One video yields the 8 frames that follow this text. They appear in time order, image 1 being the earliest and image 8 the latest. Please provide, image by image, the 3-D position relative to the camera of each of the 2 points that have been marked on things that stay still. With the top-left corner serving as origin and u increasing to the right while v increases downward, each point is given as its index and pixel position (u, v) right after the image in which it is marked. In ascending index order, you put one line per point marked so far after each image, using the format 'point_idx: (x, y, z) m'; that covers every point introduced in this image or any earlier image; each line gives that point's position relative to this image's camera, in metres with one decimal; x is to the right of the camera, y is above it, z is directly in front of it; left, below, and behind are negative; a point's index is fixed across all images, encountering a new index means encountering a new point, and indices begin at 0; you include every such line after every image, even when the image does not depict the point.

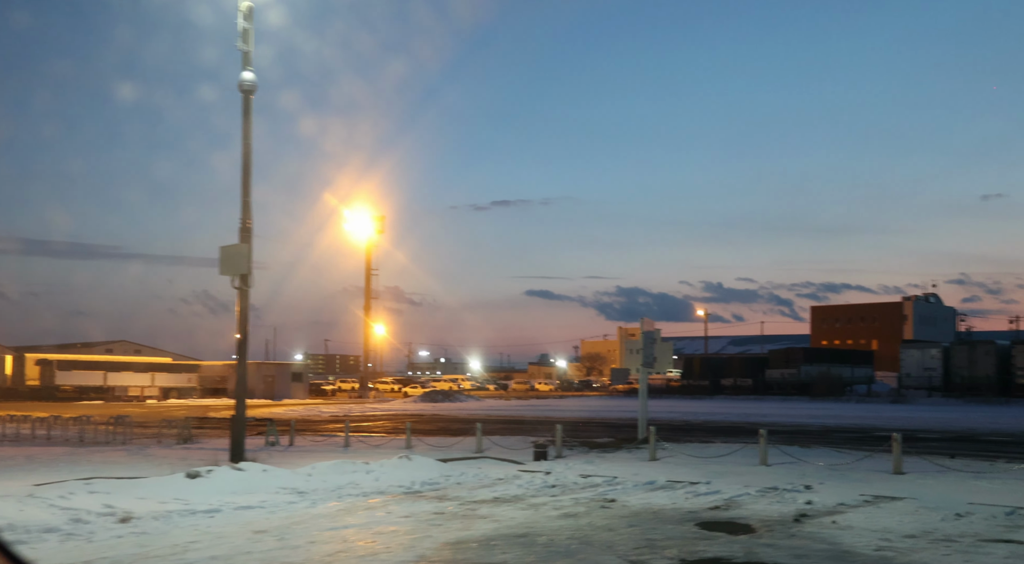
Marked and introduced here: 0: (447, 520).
0: (-0.9, -3.4, +13.2) m
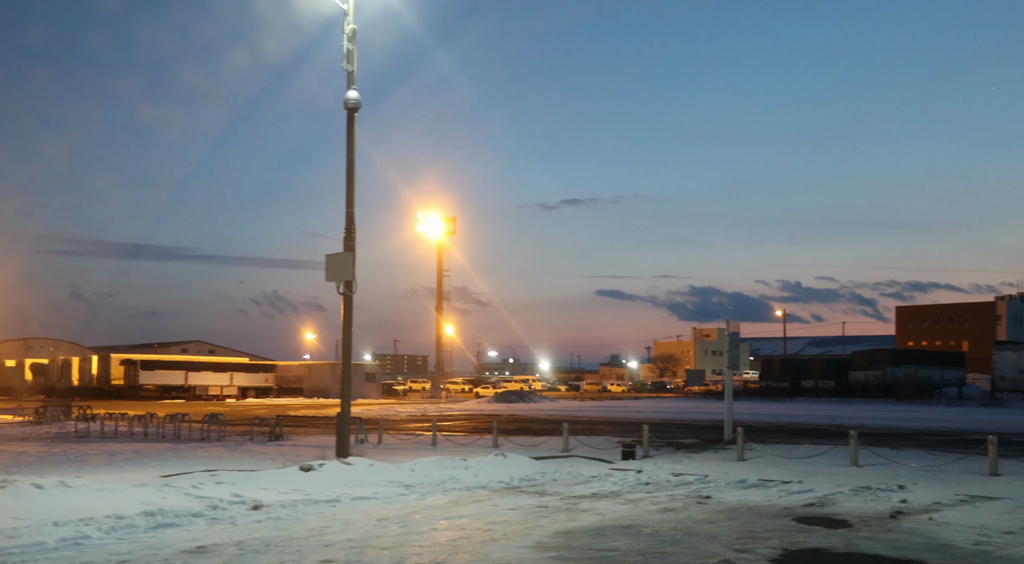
0: (+0.6, -3.5, +14.0) m
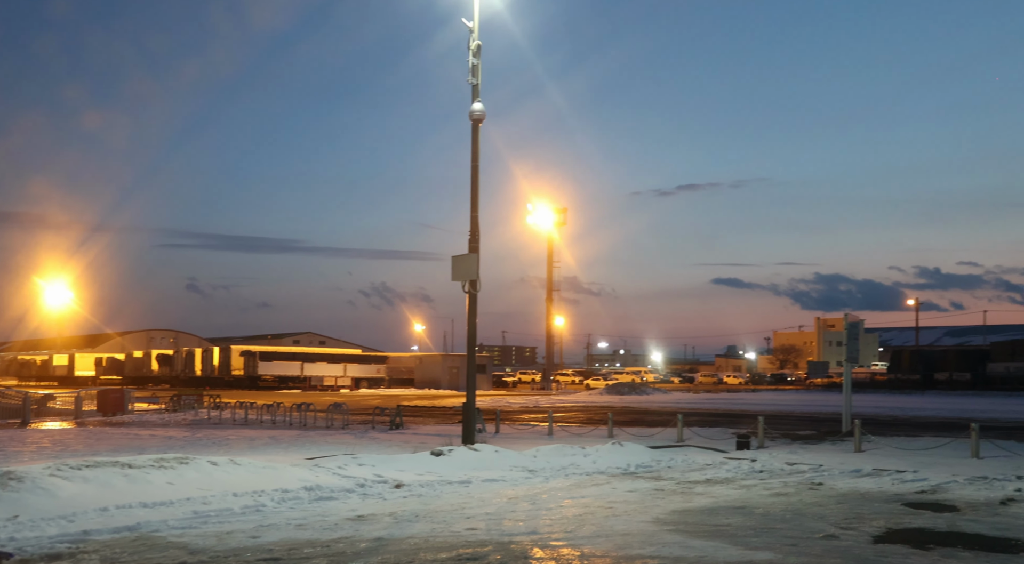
0: (+2.5, -3.4, +15.0) m
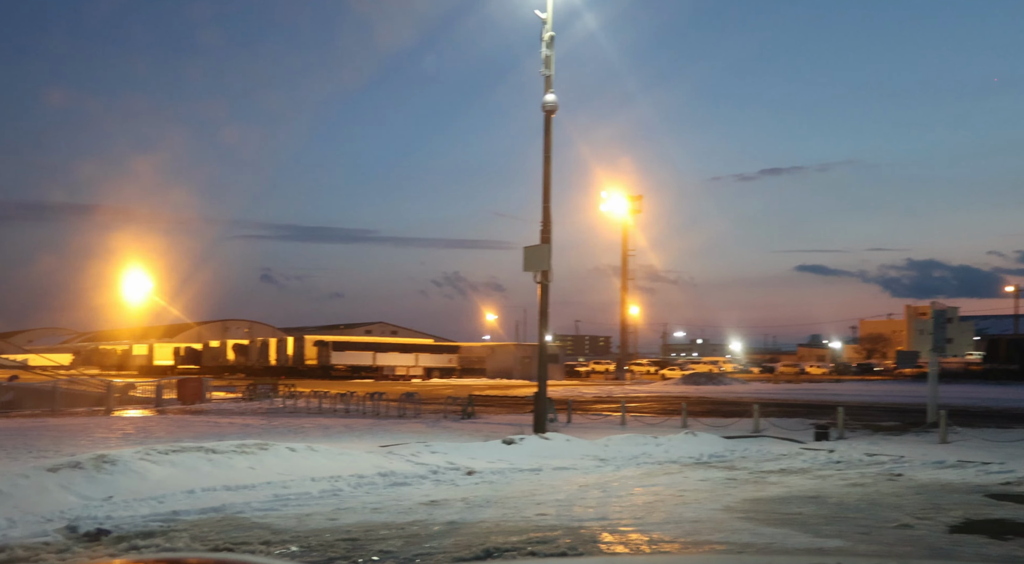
0: (+3.7, -3.2, +15.0) m
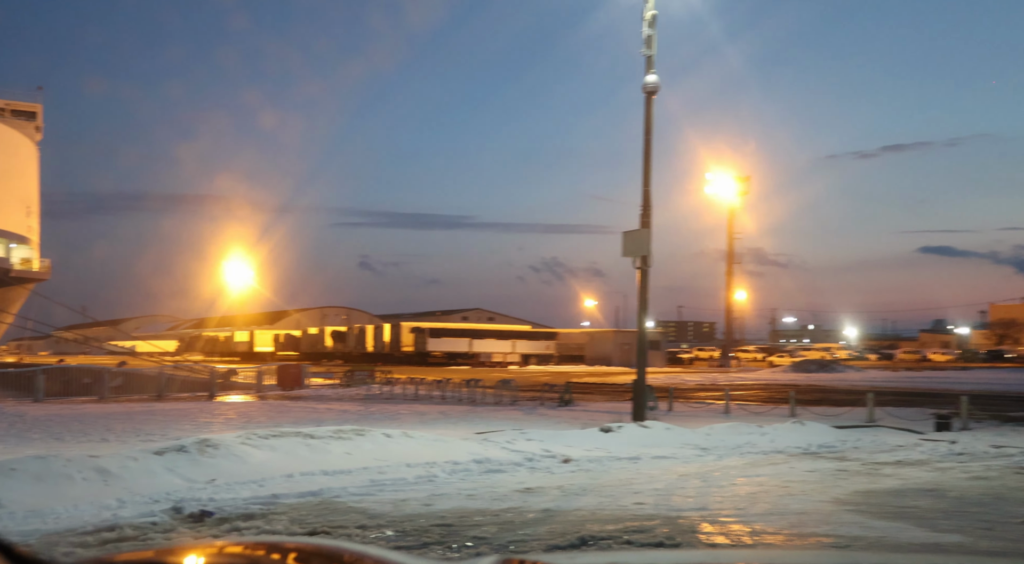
0: (+5.2, -3.0, +14.4) m
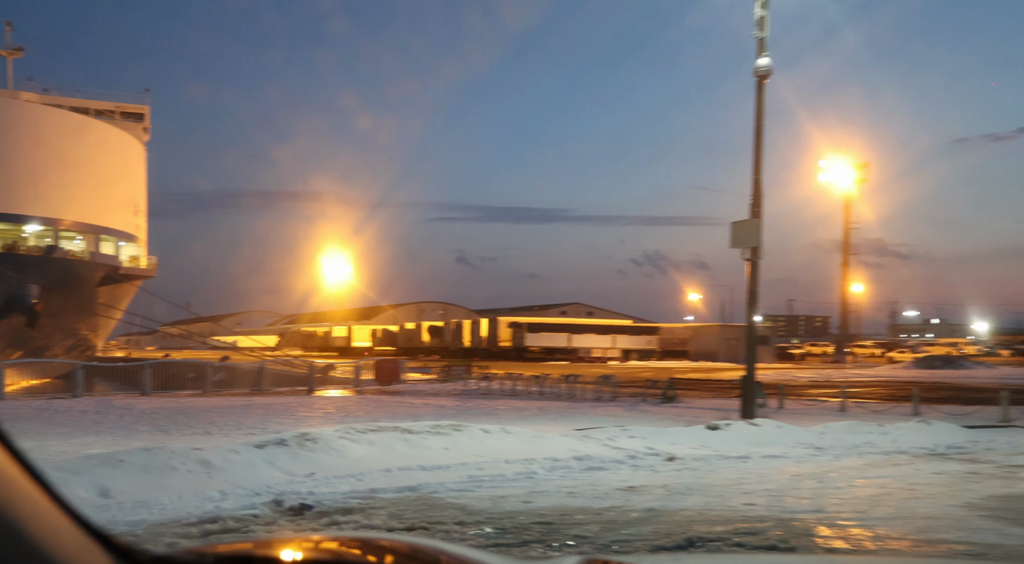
0: (+6.6, -2.8, +13.5) m
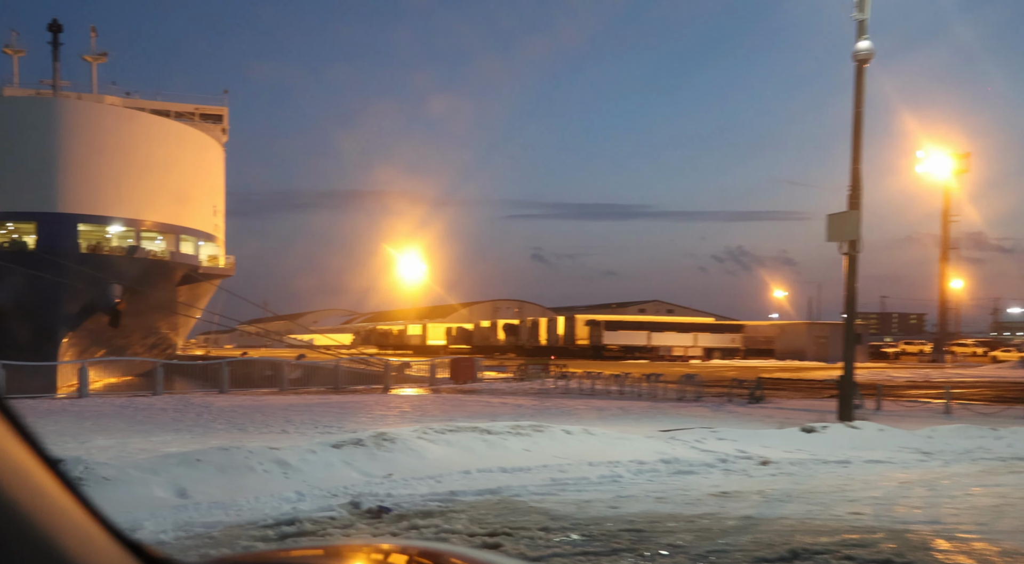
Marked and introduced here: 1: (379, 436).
0: (+7.8, -2.7, +12.4) m
1: (-1.8, -2.1, +12.8) m
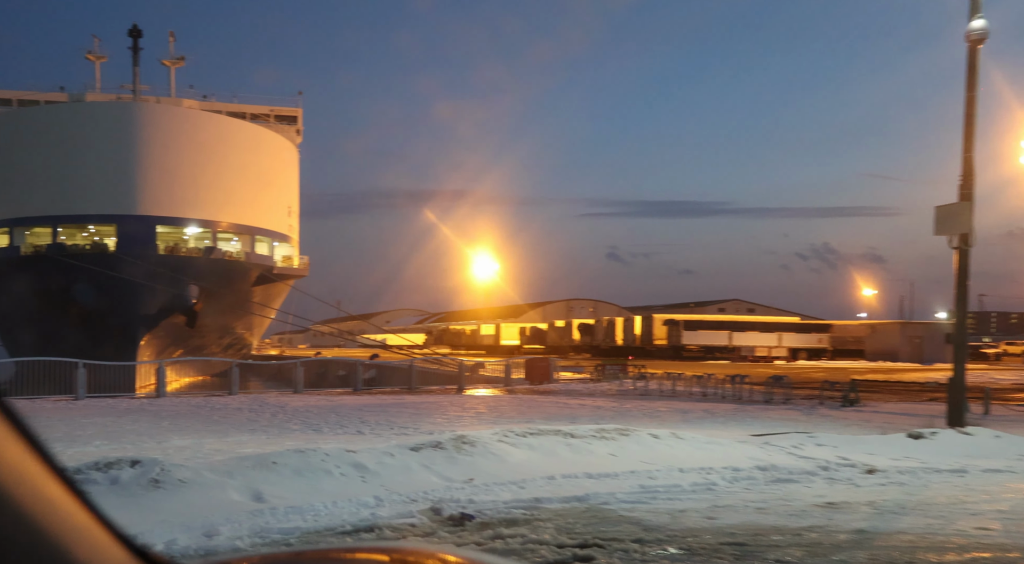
0: (+8.8, -2.6, +11.3) m
1: (-0.7, -2.1, +12.3) m
